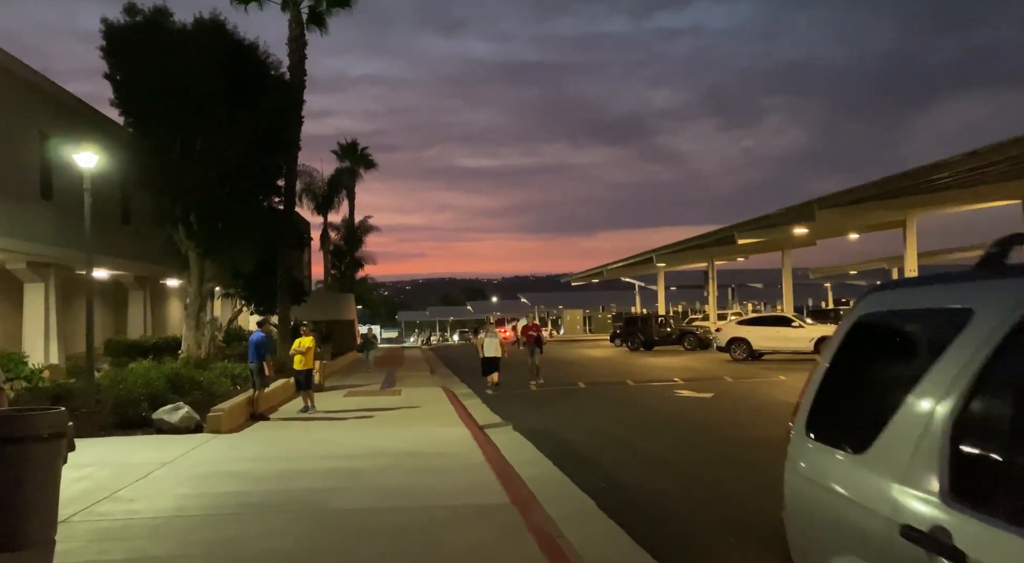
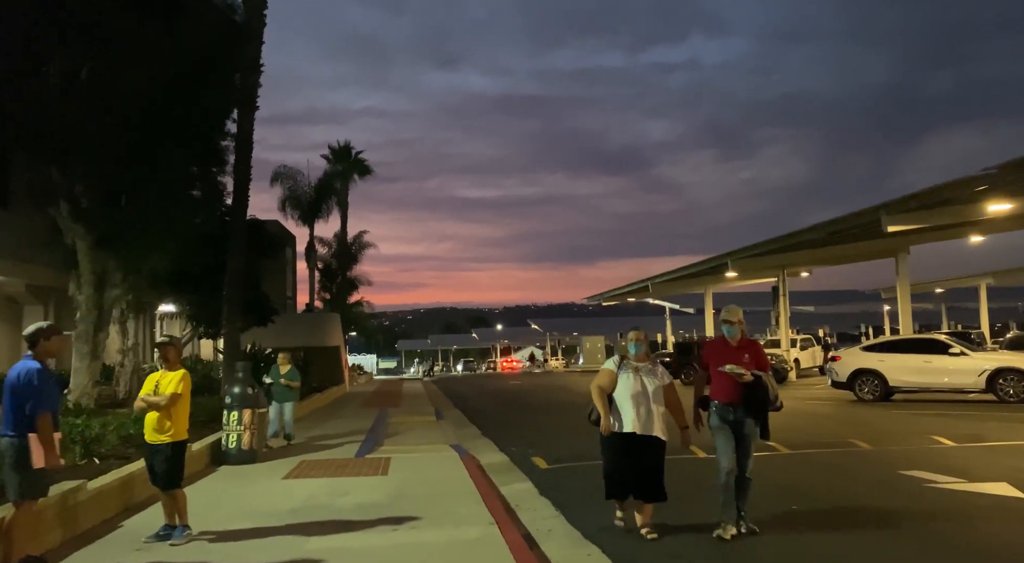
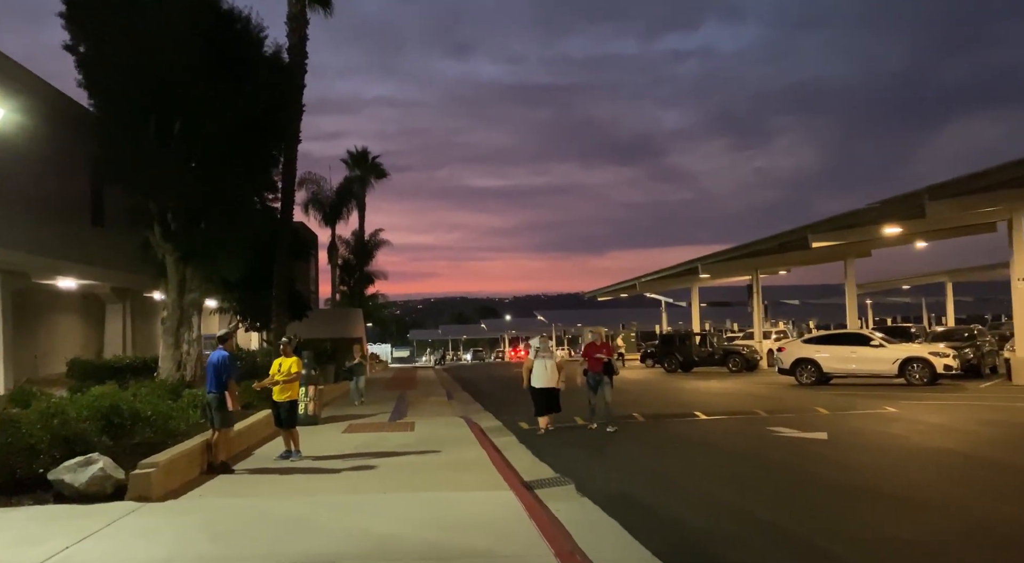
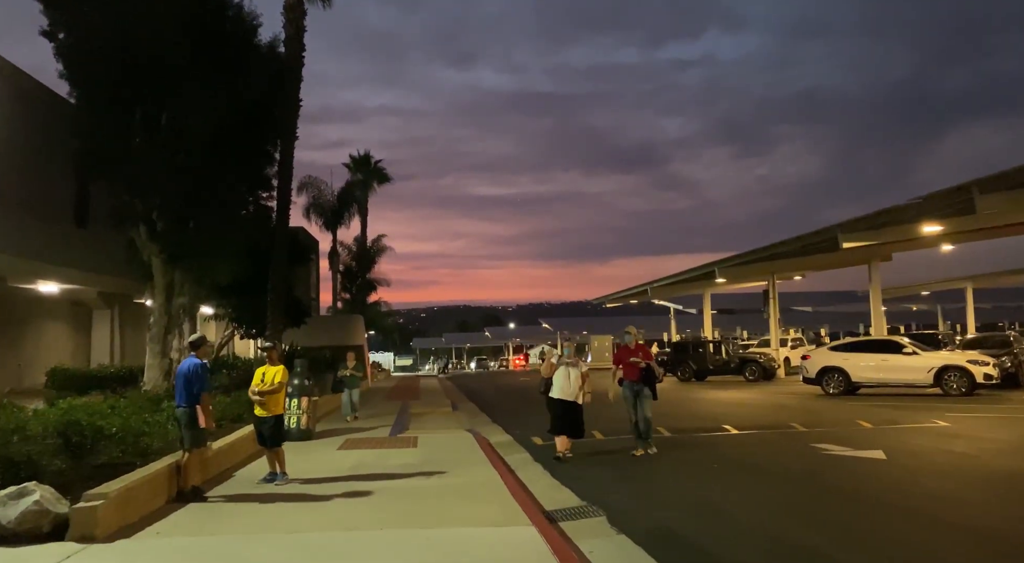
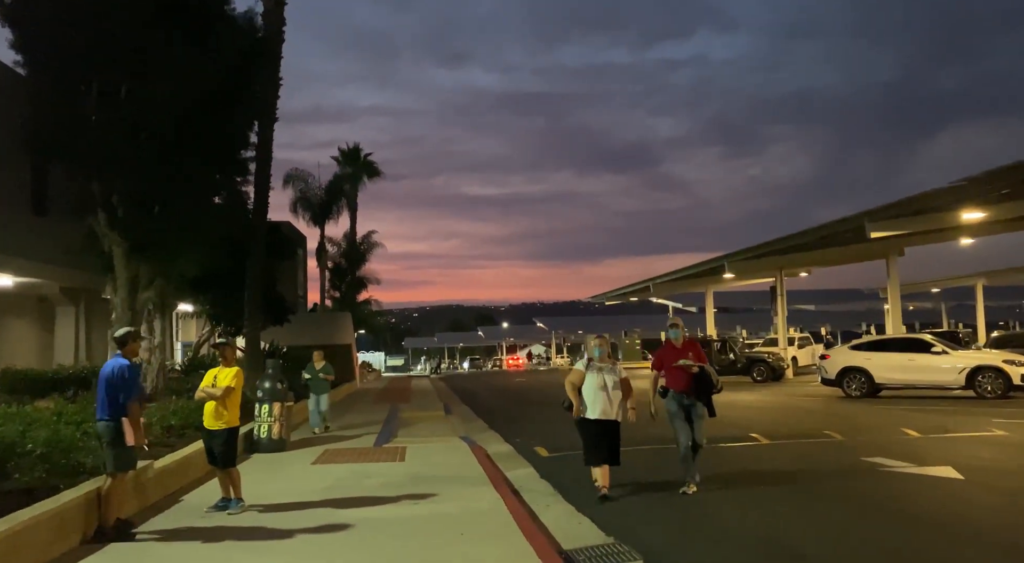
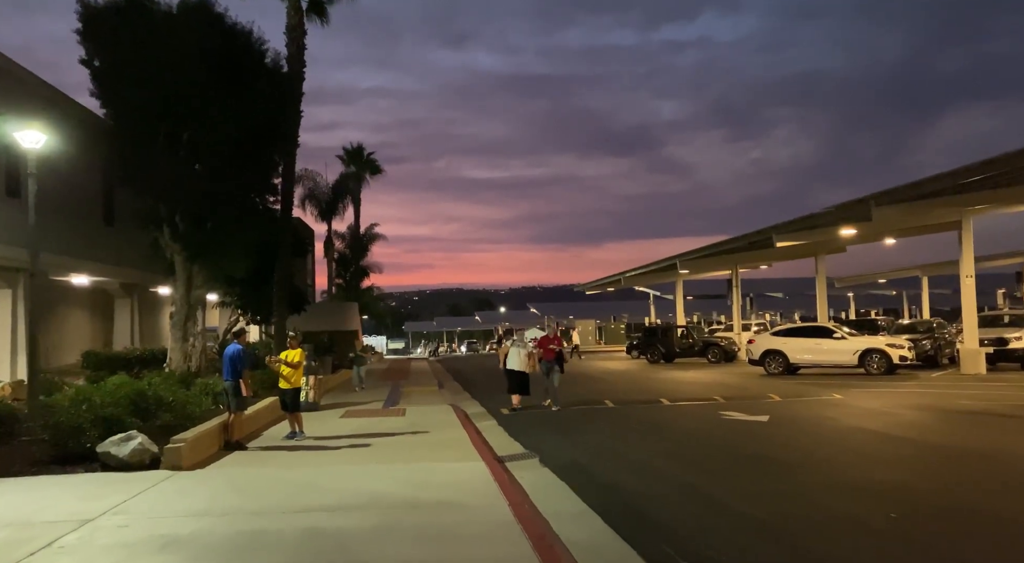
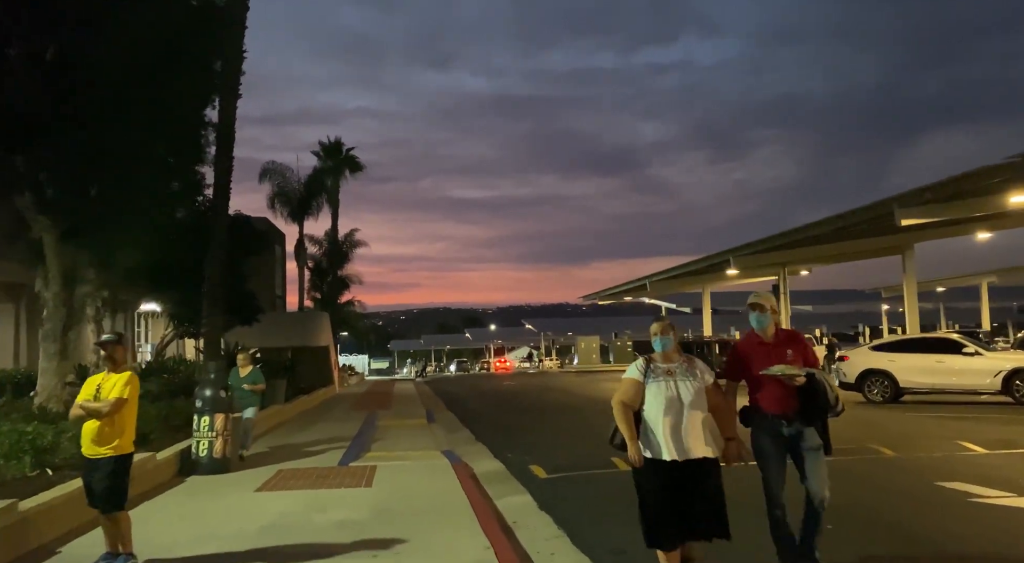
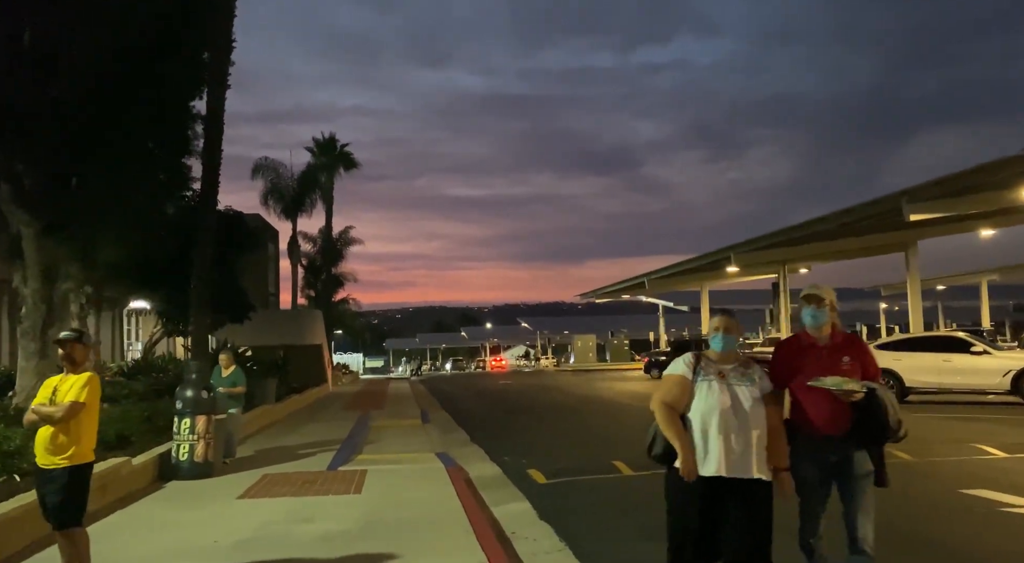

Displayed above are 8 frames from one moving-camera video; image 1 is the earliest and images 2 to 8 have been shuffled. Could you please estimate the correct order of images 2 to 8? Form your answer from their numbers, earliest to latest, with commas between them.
6, 3, 4, 5, 2, 7, 8
